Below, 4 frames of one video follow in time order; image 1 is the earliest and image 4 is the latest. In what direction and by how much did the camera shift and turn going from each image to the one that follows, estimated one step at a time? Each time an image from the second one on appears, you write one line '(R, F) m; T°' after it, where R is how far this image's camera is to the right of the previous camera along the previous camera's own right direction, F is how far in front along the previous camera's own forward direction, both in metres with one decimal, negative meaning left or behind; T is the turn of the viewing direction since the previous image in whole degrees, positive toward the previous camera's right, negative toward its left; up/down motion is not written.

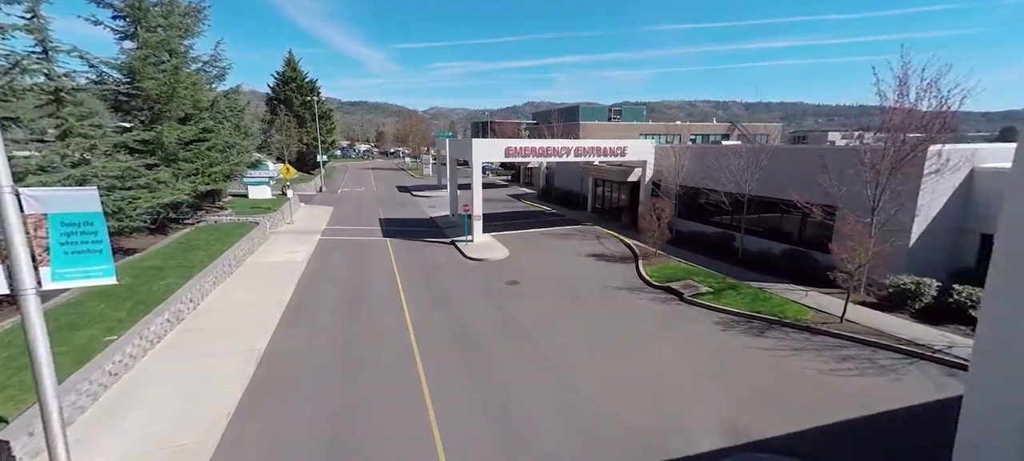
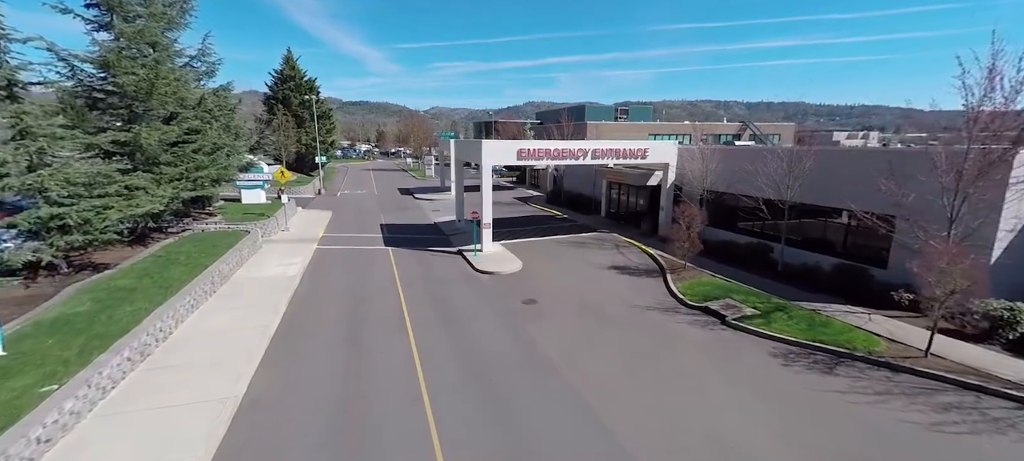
(-0.5, +1.4) m; 0°
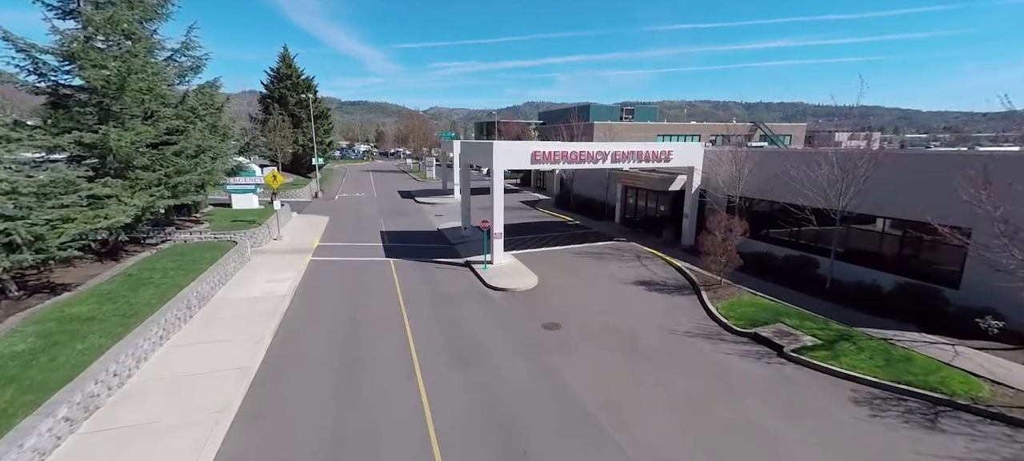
(-0.5, +1.5) m; 0°
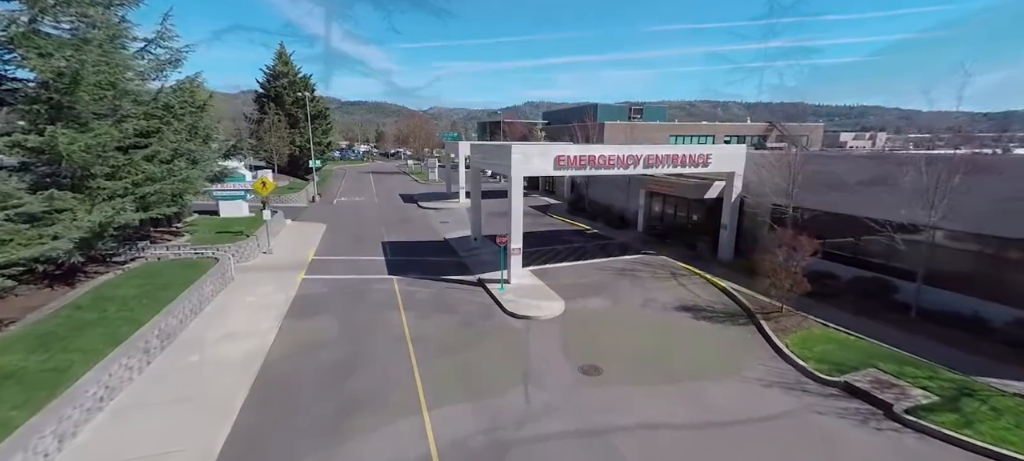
(-0.6, +1.9) m; 0°
